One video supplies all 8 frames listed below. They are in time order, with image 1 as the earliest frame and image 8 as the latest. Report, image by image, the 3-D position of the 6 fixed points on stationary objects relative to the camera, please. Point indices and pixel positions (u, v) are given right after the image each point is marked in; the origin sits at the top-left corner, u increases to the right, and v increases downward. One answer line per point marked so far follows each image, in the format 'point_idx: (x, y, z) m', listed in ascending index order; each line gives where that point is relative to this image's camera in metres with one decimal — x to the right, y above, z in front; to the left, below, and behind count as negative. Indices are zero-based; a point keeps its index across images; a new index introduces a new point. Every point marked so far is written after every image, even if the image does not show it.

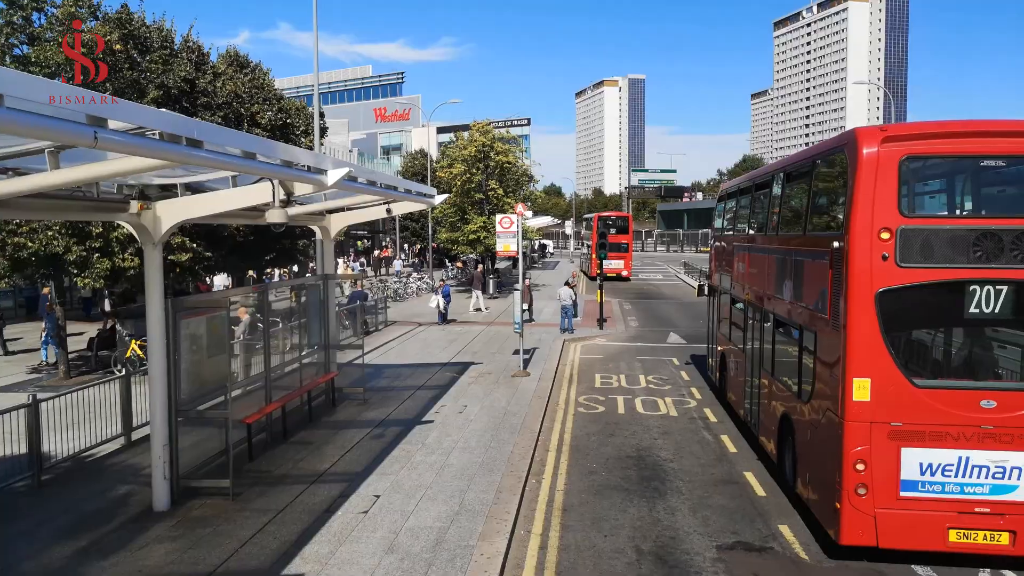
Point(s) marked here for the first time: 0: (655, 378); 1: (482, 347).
0: (+3.0, -1.9, +15.5) m
1: (-0.8, -1.5, +18.5) m
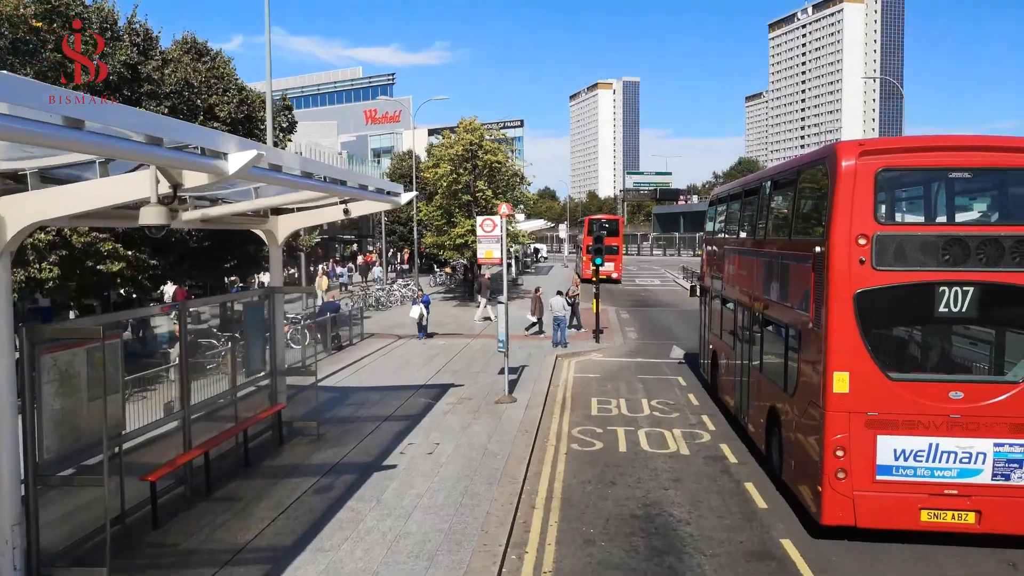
0: (+2.7, -2.1, +13.6) m
1: (-1.1, -1.8, +16.5) m
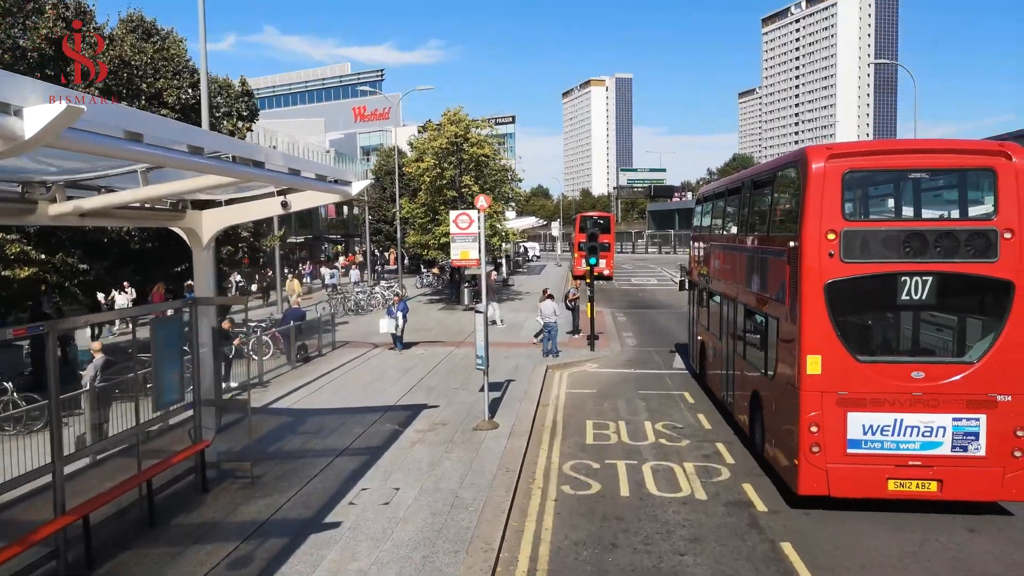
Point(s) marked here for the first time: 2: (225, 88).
0: (+2.4, -2.2, +11.7) m
1: (-1.4, -1.9, +14.5) m
2: (-7.2, +5.0, +18.5) m
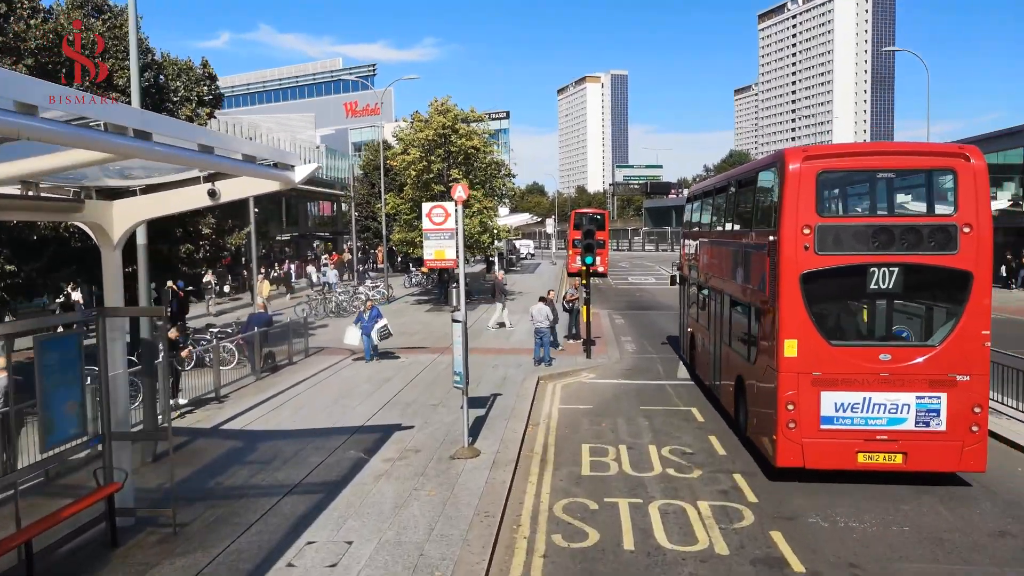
0: (+2.2, -2.3, +10.1) m
1: (-1.6, -1.9, +13.0) m
2: (-7.5, +5.0, +16.9) m
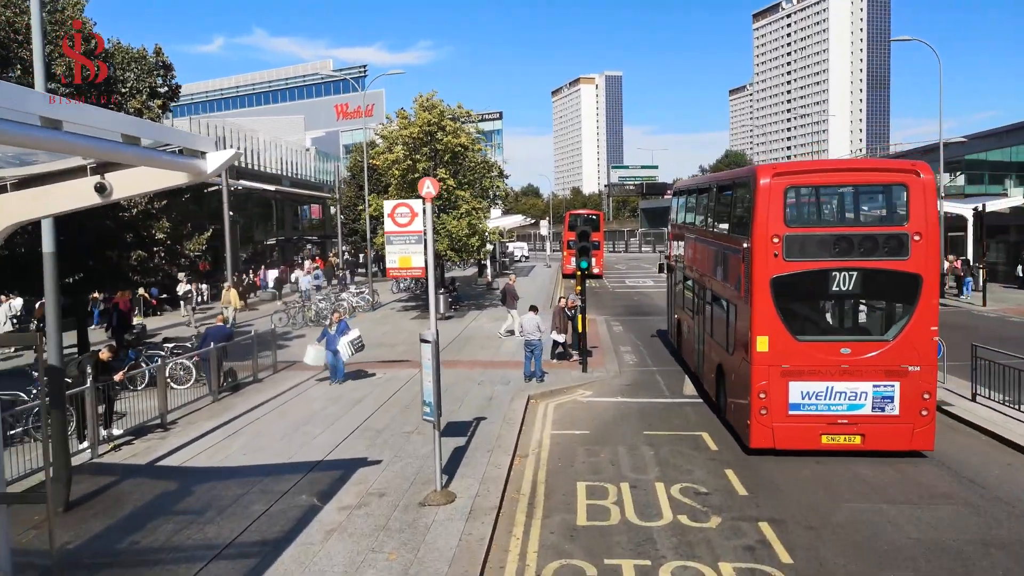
0: (+2.0, -2.4, +8.6) m
1: (-1.8, -2.1, +11.4) m
2: (-7.8, +4.8, +15.3) m
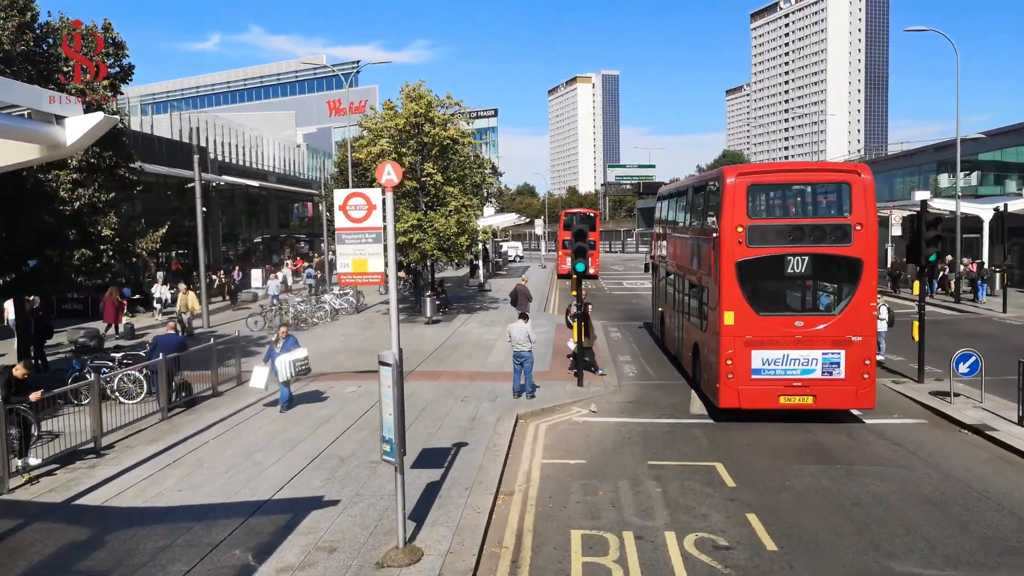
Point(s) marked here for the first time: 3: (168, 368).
0: (+1.8, -2.5, +7.1) m
1: (-2.1, -2.2, +9.9) m
2: (-8.0, +4.7, +13.8) m
3: (-5.8, -1.4, +12.6) m
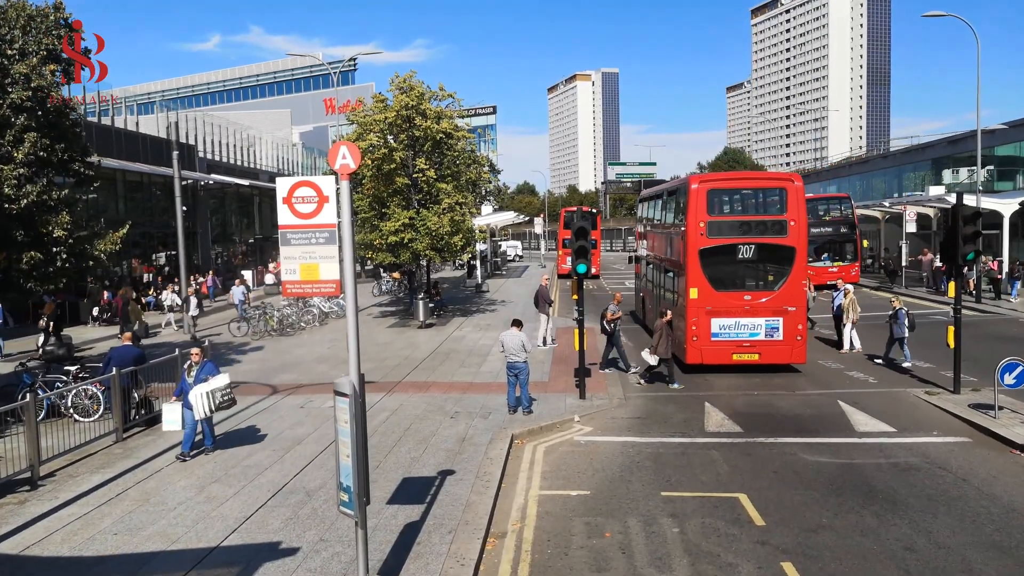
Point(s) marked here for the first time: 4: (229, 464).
0: (+1.8, -2.6, +5.8) m
1: (-2.1, -2.3, +8.7) m
2: (-8.1, +4.6, +12.5) m
3: (-5.9, -1.5, +11.3) m
4: (-3.6, -2.2, +9.5) m
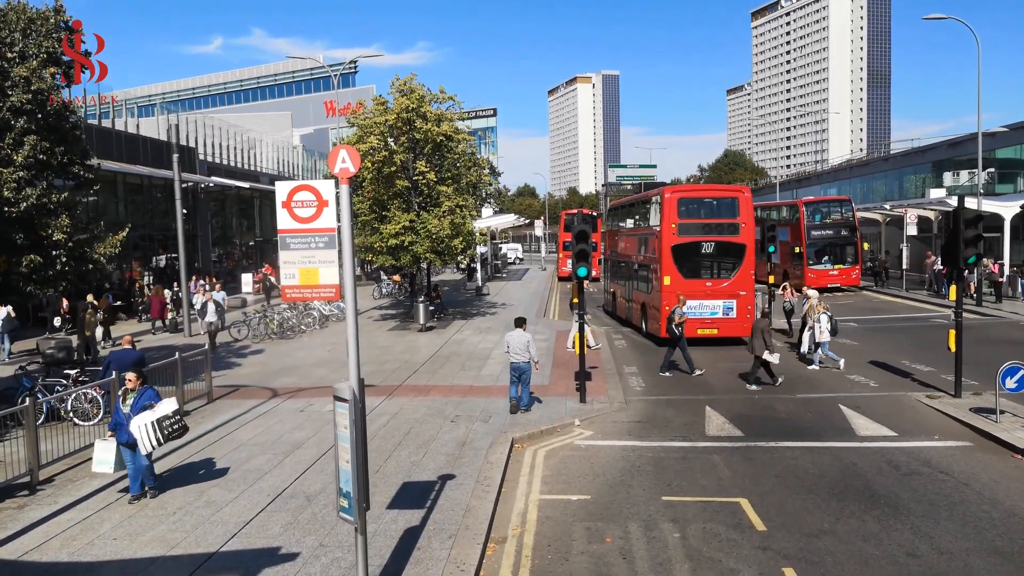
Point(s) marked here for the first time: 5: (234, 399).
0: (+1.8, -2.6, +5.8) m
1: (-2.1, -2.3, +8.6) m
2: (-8.1, +4.6, +12.5) m
3: (-5.9, -1.5, +11.3) m
4: (-3.6, -2.3, +9.5) m
5: (-5.3, -2.1, +14.0) m
